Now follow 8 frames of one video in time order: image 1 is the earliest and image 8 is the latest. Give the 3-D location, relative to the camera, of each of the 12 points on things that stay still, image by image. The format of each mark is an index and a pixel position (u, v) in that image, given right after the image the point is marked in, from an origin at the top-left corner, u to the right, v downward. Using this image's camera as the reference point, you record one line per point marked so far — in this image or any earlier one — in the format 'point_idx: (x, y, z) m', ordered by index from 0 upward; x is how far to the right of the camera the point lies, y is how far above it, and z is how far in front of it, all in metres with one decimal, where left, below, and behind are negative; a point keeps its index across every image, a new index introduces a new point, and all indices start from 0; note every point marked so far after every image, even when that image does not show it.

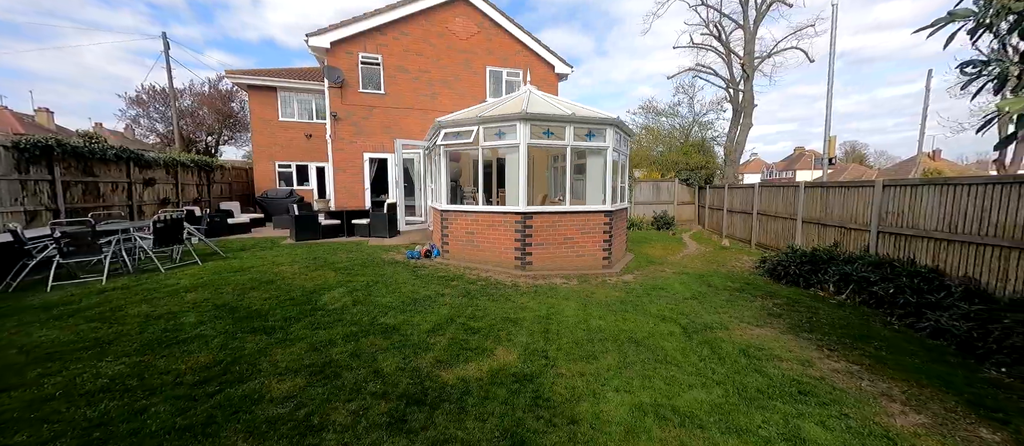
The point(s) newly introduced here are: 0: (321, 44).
0: (-5.1, +4.8, +10.5) m
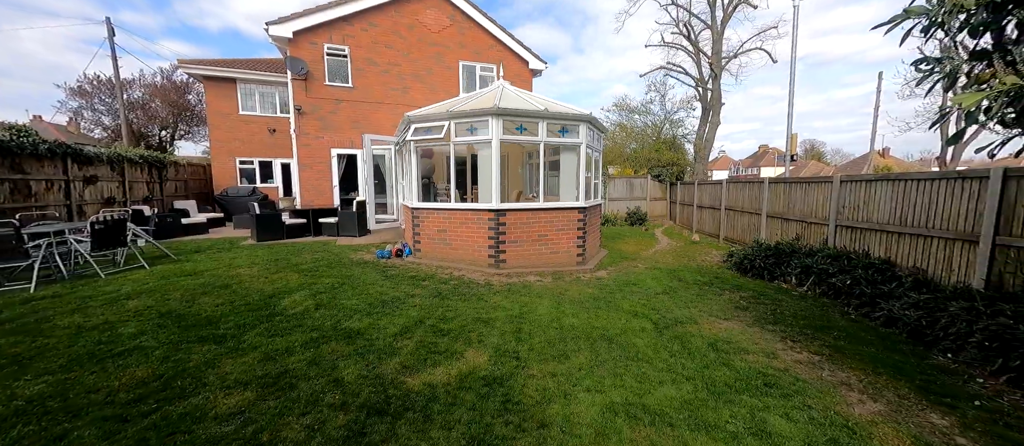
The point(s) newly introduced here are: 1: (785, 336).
0: (-5.9, +4.8, +10.0) m
1: (+2.4, -1.0, +3.4) m
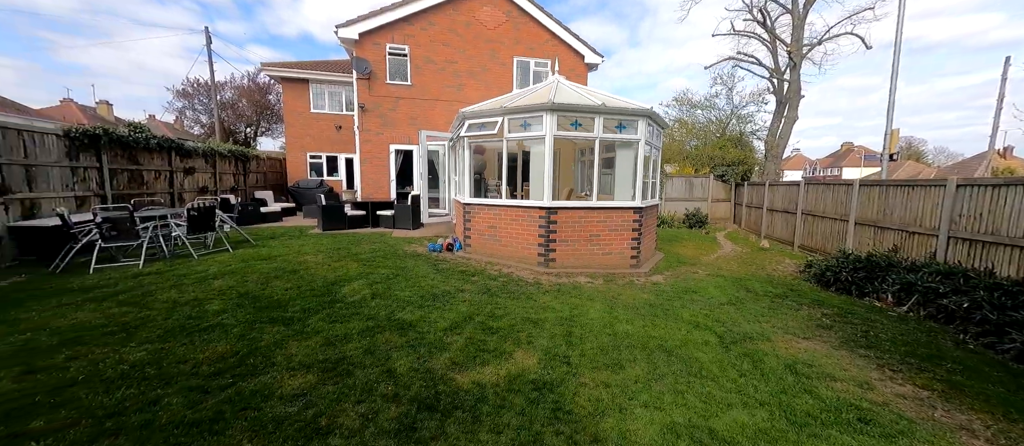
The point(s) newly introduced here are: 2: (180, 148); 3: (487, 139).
0: (-4.4, +5.1, +10.5) m
1: (+2.8, -1.1, +3.0) m
2: (-8.4, +1.9, +9.9) m
3: (-0.4, +1.5, +6.8) m
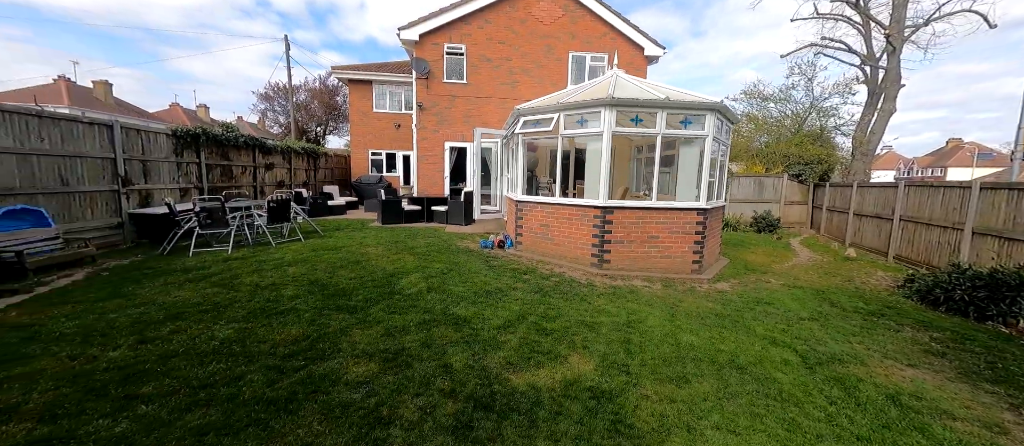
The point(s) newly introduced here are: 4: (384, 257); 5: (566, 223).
0: (-2.8, +5.2, +10.9) m
1: (+3.2, -1.1, +2.5) m
2: (-6.9, +2.1, +10.8) m
3: (+0.5, +1.5, +6.8) m
4: (-2.0, -0.5, +6.2) m
5: (+0.9, 0.0, +6.3) m
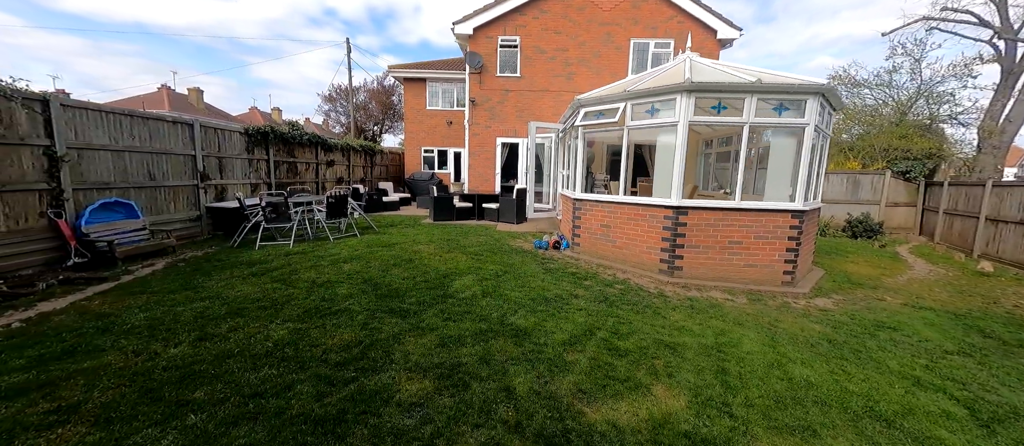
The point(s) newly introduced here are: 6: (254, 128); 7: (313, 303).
0: (-1.2, +5.3, +10.7) m
1: (+3.5, -1.2, +1.7) m
2: (-5.4, +2.3, +11.2) m
3: (+1.5, +1.5, +6.2) m
4: (-1.1, -0.5, +6.0) m
5: (+1.8, 0.0, +5.8) m
6: (-5.8, +2.1, +8.6) m
7: (-2.0, -0.8, +4.0) m
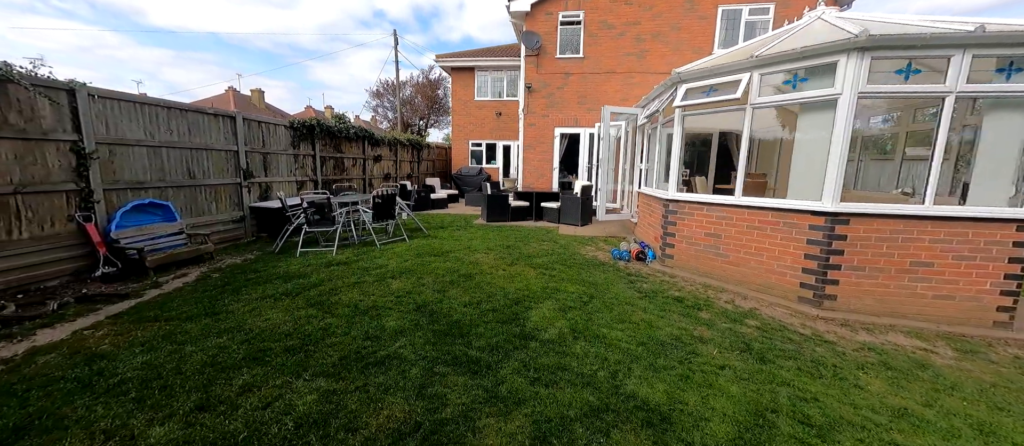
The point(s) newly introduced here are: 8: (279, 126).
0: (+0.3, +5.3, +9.5) m
1: (+4.1, -1.4, +0.2) m
2: (-3.8, +2.3, +10.5) m
3: (+2.5, +1.4, +4.8) m
4: (-0.1, -0.6, +4.9) m
5: (+2.8, -0.1, +4.4) m
6: (-4.5, +2.1, +8.0) m
7: (-1.2, -0.9, +3.0) m
8: (-4.5, +1.8, +7.5) m
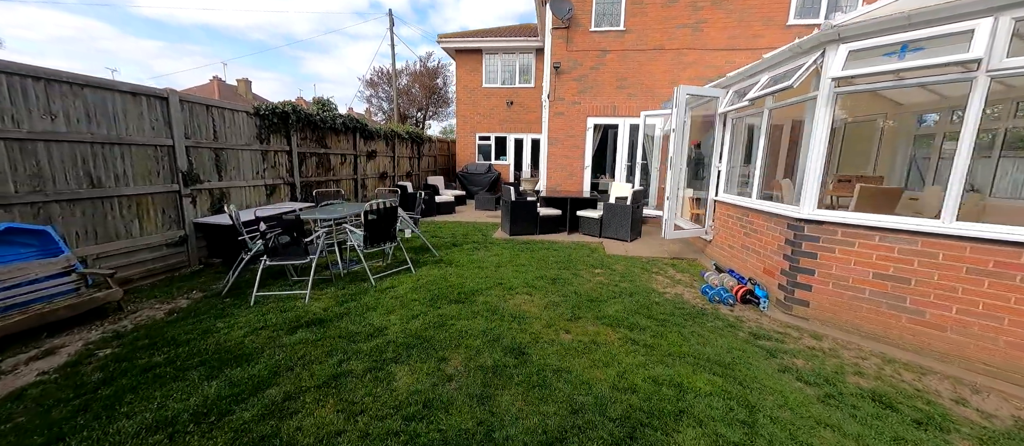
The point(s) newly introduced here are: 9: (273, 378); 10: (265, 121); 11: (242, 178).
0: (+0.8, +5.0, +7.7) m
1: (+4.7, -1.8, -1.5) m
2: (-3.3, +2.1, +8.6) m
3: (+3.1, +1.1, +3.1) m
4: (+0.4, -0.9, +3.2) m
5: (+3.3, -0.4, +2.7) m
6: (-3.9, +1.9, +6.2) m
7: (-0.7, -1.3, +1.2) m
8: (-4.0, +1.6, +5.6) m
9: (-1.6, -1.0, +2.5) m
10: (-3.8, +1.6, +6.0) m
11: (-4.0, +0.7, +5.7) m
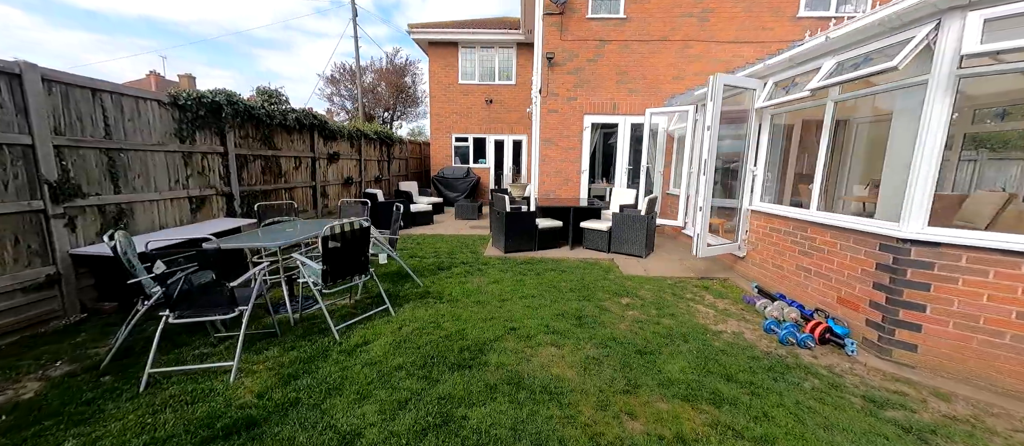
0: (+0.6, +4.8, +6.7) m
1: (+5.3, -1.9, -2.2) m
2: (-3.6, +1.8, +7.3) m
3: (+3.3, +0.9, +2.3) m
4: (+0.6, -1.1, +2.2) m
5: (+3.6, -0.6, +1.9) m
6: (-4.0, +1.6, +4.8) m
7: (-0.3, -1.4, +0.1) m
8: (-4.0, +1.3, +4.2) m
9: (-1.3, -1.2, +1.4) m
10: (-3.9, +1.3, +4.7) m
11: (-4.0, +0.4, +4.3) m
